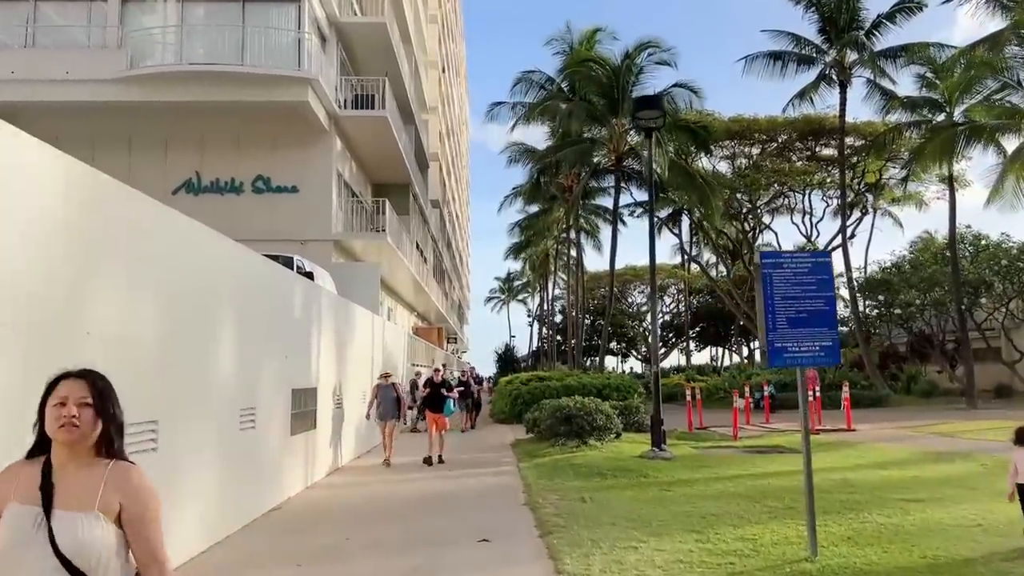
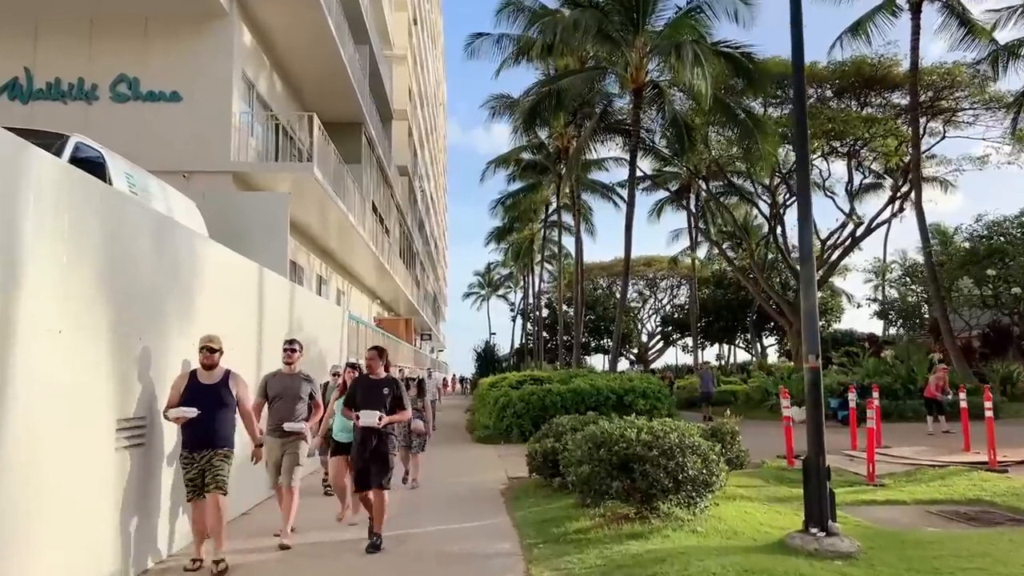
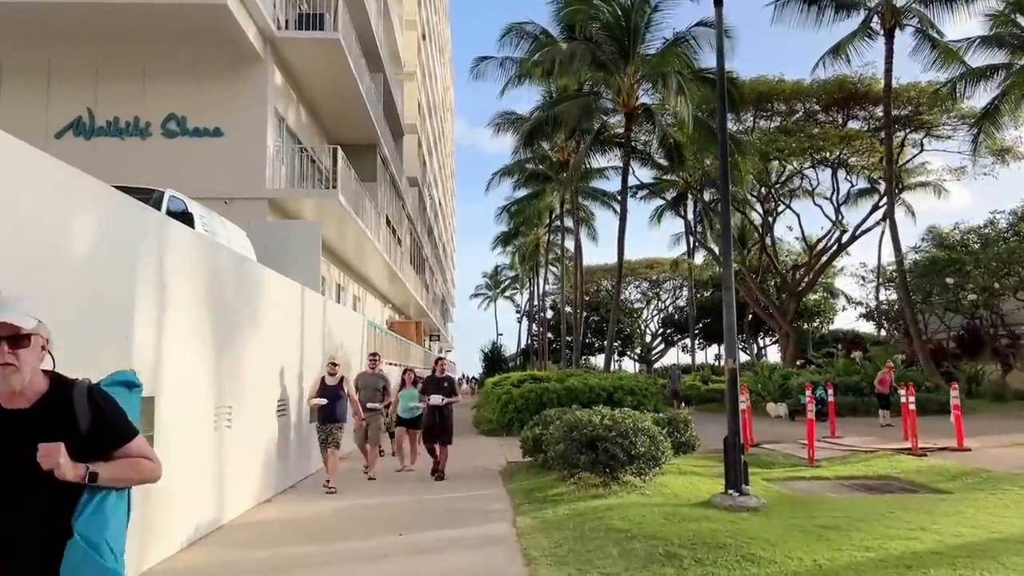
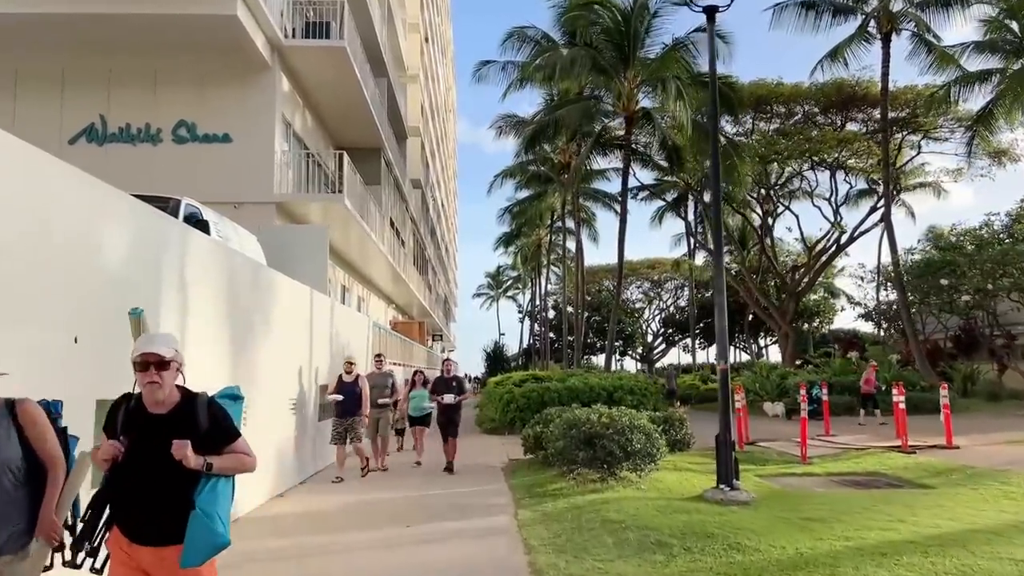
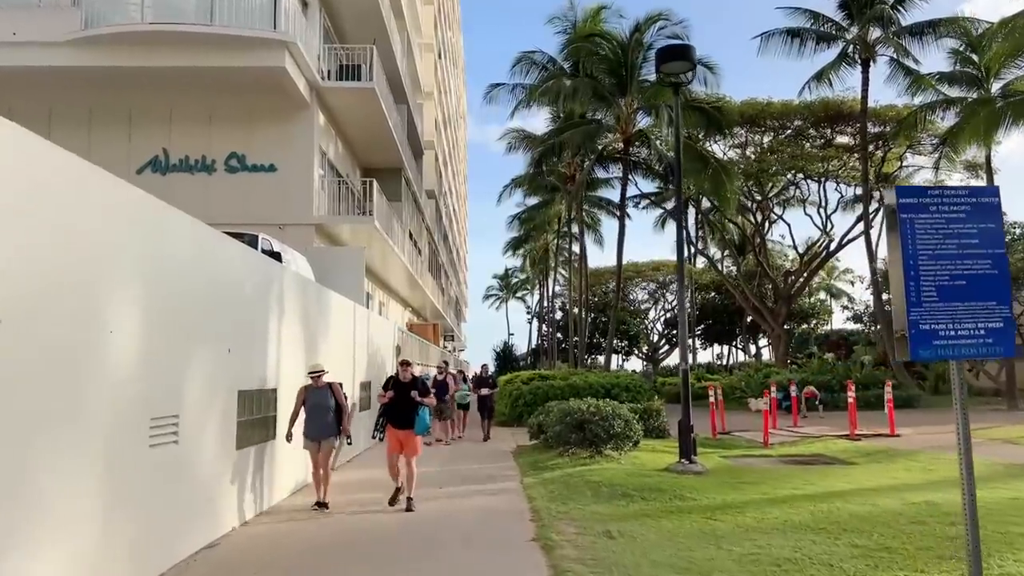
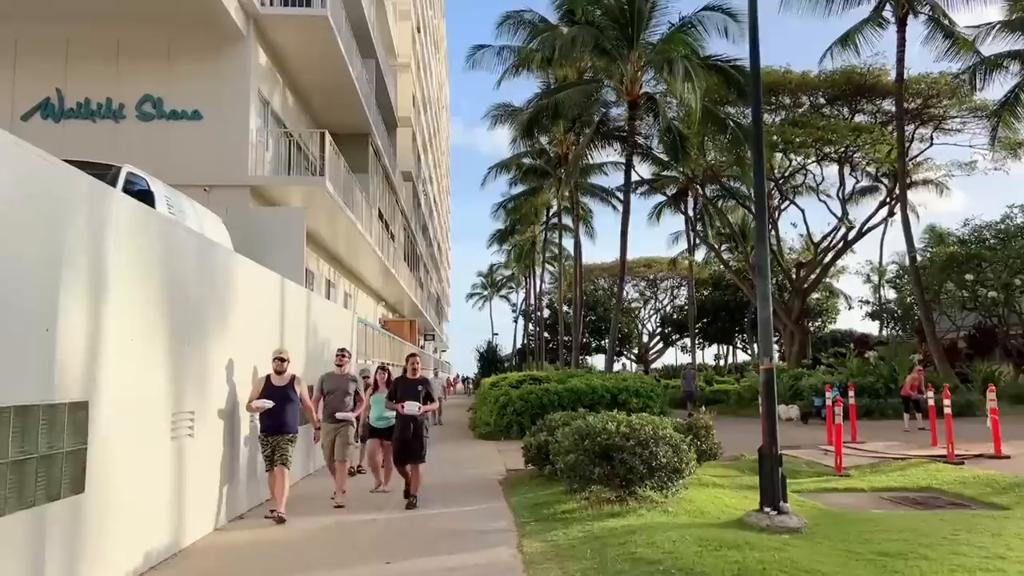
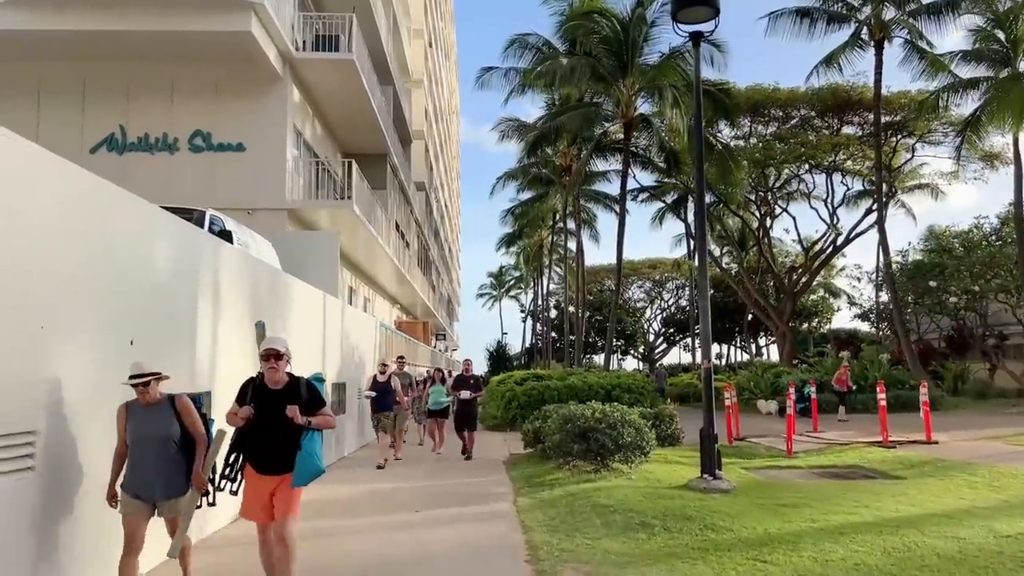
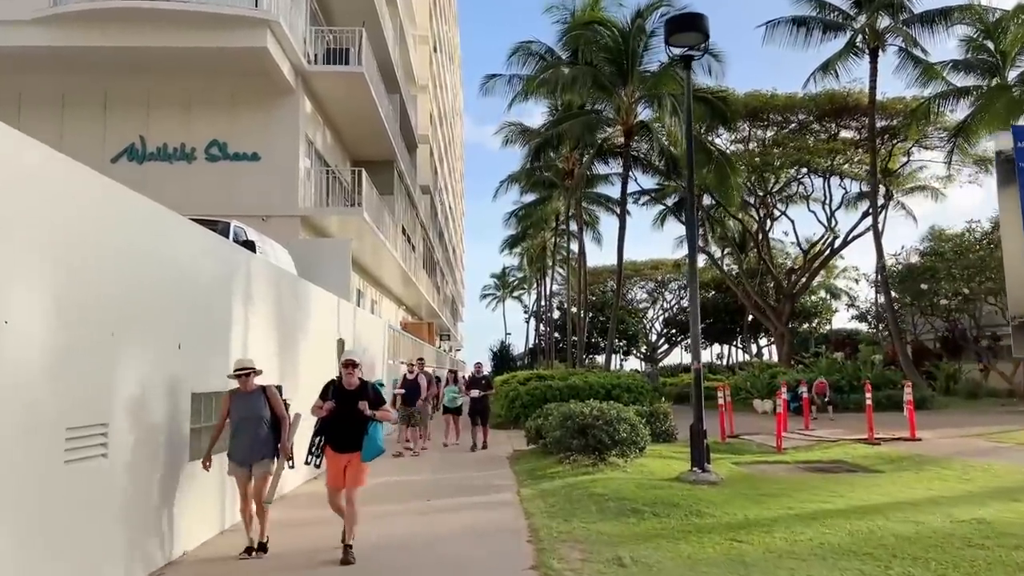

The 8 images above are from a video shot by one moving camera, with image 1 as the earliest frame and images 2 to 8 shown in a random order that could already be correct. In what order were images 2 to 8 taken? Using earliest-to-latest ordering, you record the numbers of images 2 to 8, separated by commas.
5, 8, 7, 4, 3, 6, 2
